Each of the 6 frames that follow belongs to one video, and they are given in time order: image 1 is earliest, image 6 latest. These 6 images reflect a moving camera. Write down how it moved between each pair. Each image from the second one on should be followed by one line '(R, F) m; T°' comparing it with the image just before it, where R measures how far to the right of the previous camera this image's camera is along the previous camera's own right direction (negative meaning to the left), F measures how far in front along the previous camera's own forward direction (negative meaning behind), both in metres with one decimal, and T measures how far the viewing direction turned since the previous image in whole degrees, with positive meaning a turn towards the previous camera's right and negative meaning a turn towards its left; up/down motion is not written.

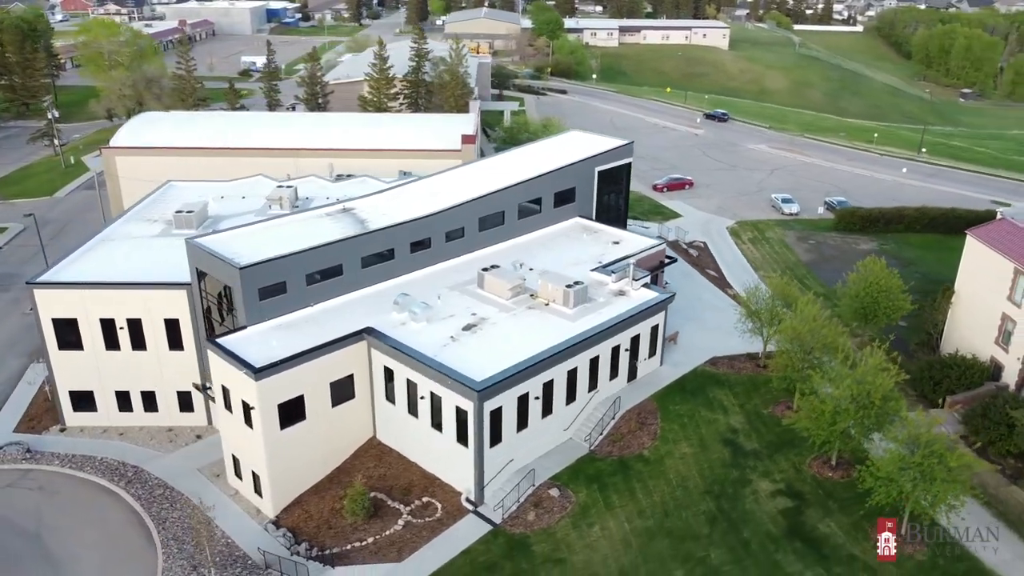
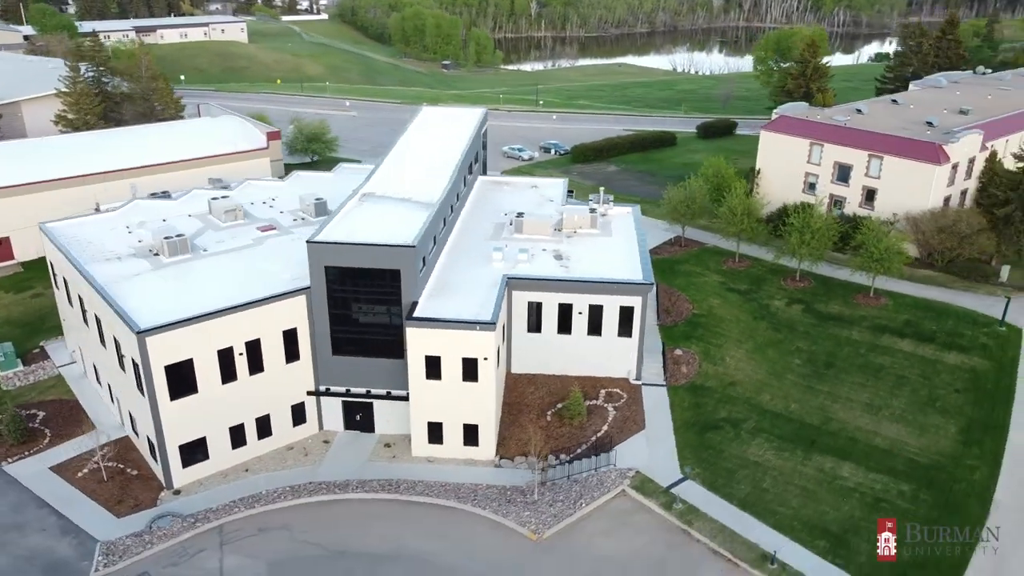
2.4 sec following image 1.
(-23.7, +1.8) m; +36°
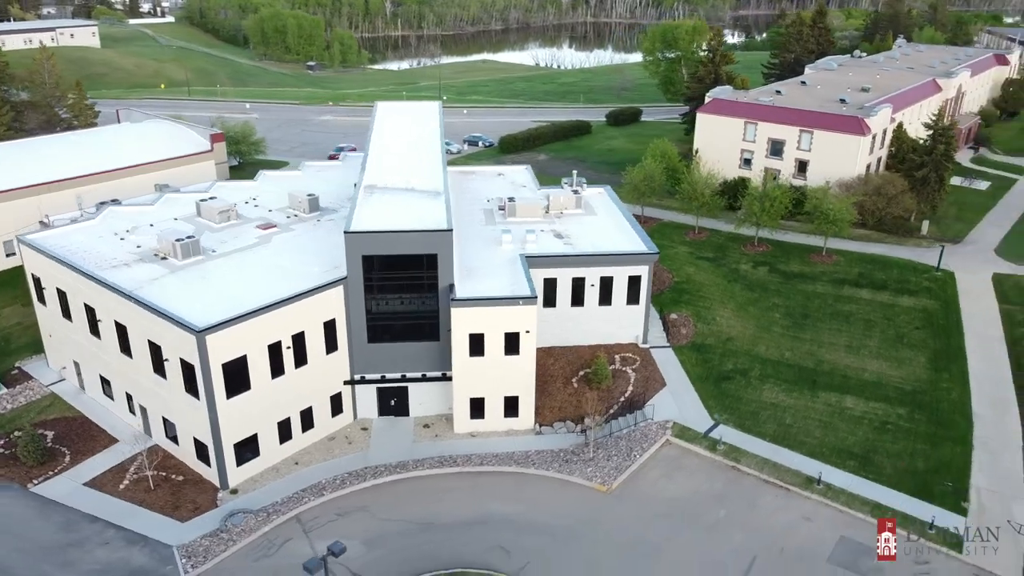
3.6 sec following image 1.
(-6.7, -1.1) m; +10°
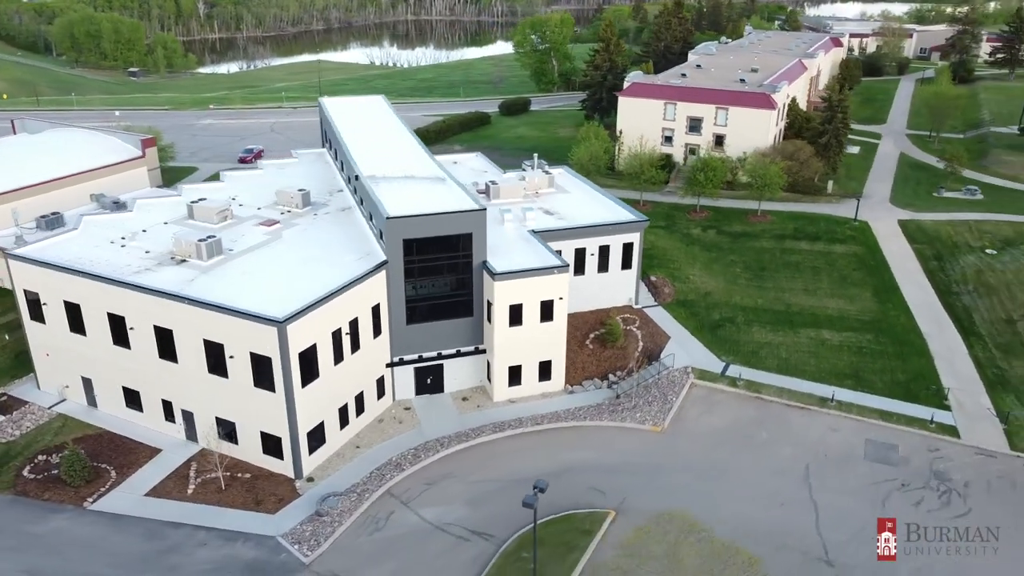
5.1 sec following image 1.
(-8.3, -1.3) m; +12°
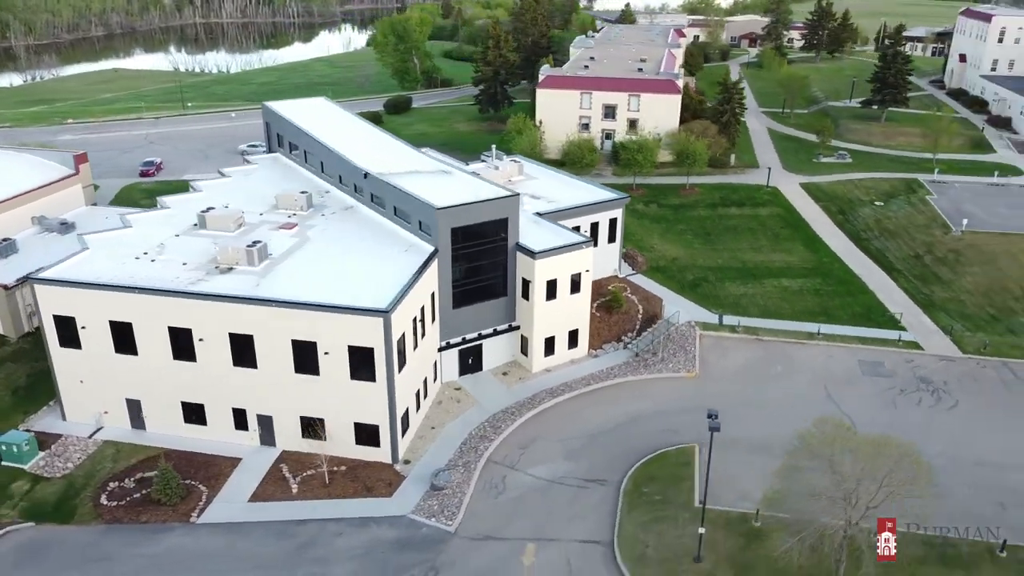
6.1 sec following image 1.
(-10.0, -1.4) m; +14°
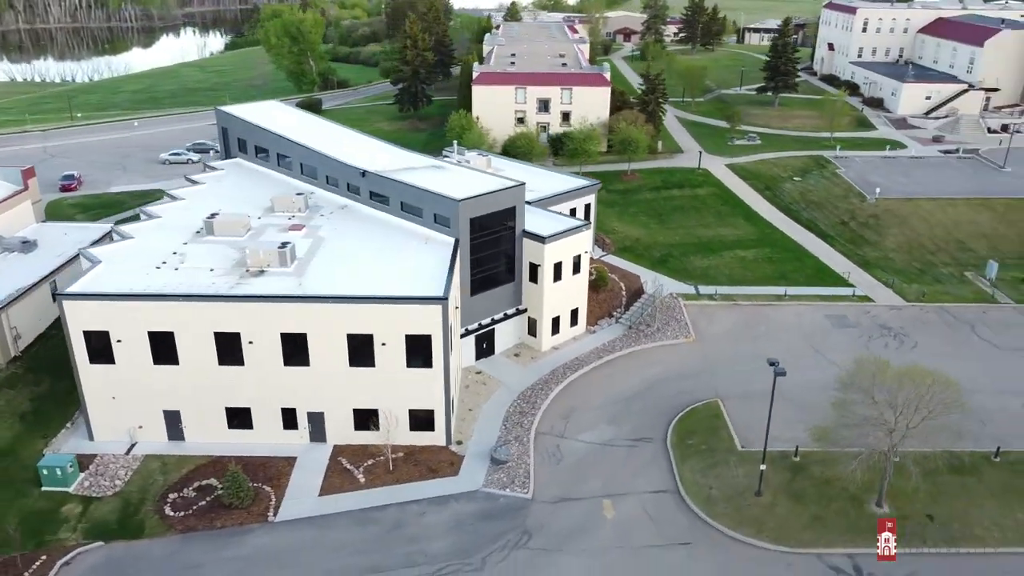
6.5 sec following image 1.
(-6.9, -1.3) m; +10°
